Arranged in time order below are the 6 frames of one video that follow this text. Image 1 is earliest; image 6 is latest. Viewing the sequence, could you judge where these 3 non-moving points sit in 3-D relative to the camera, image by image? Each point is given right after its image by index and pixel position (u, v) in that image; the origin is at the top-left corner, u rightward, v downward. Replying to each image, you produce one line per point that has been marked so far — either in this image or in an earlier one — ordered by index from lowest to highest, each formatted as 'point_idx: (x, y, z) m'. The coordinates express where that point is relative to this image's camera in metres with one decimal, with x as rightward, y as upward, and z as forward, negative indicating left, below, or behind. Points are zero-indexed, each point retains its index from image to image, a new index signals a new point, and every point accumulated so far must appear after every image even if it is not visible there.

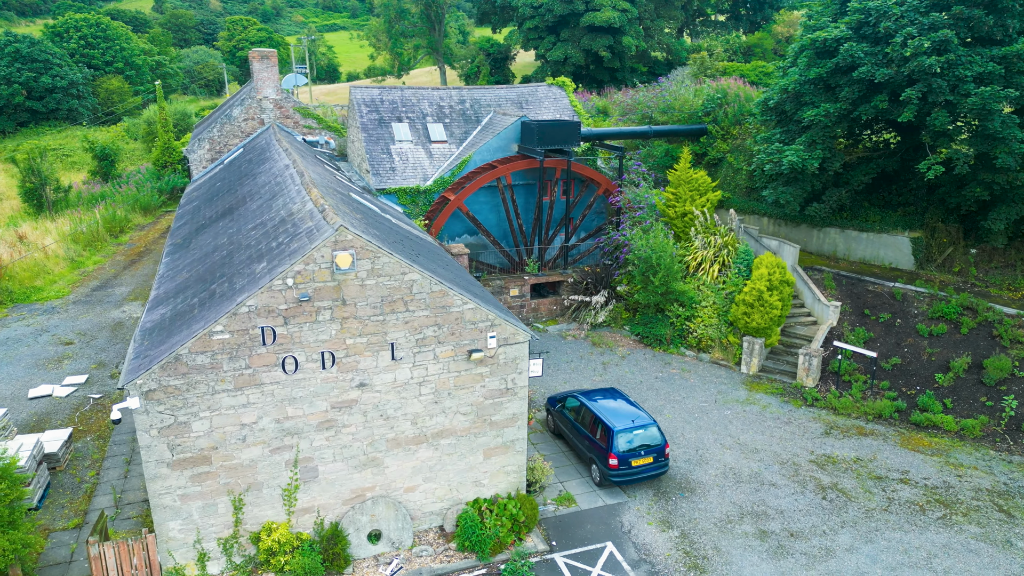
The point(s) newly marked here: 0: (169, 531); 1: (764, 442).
0: (-4.3, -3.0, +9.6) m
1: (+4.4, -2.7, +13.5) m
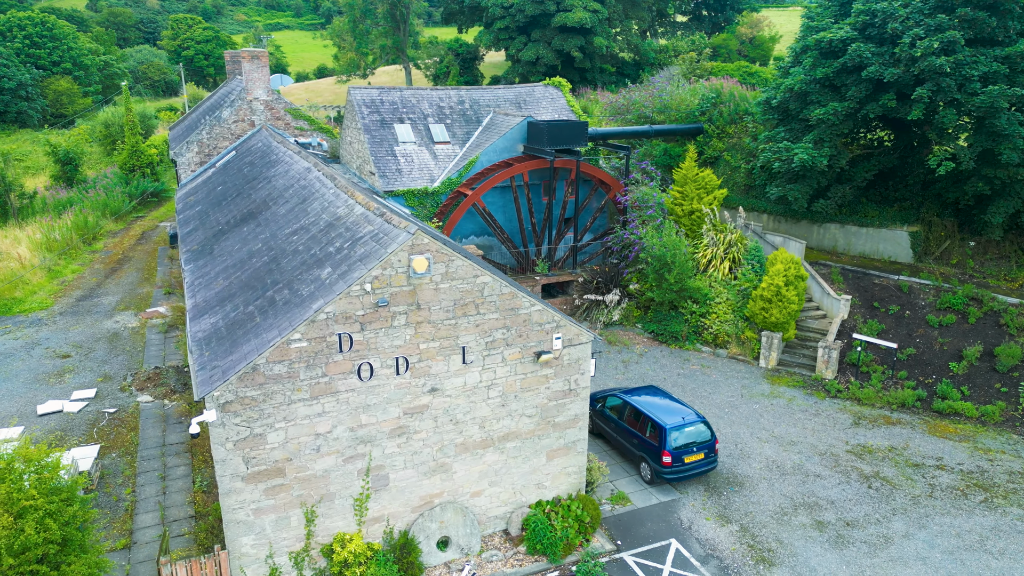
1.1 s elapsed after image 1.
0: (-3.3, -3.1, +9.3) m
1: (+5.1, -2.6, +13.7) m
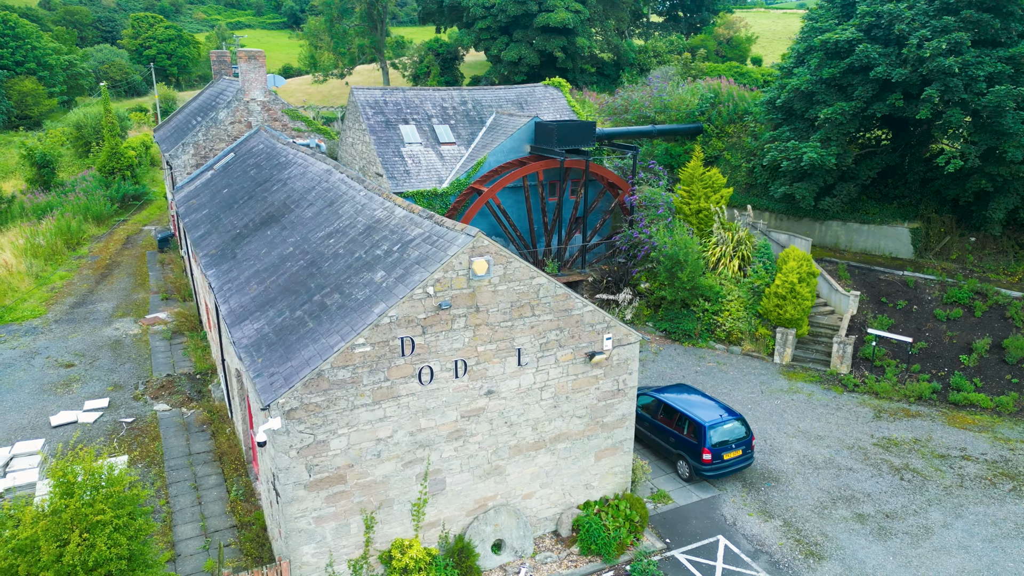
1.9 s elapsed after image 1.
0: (-2.5, -3.2, +9.1) m
1: (+5.7, -2.5, +14.0) m
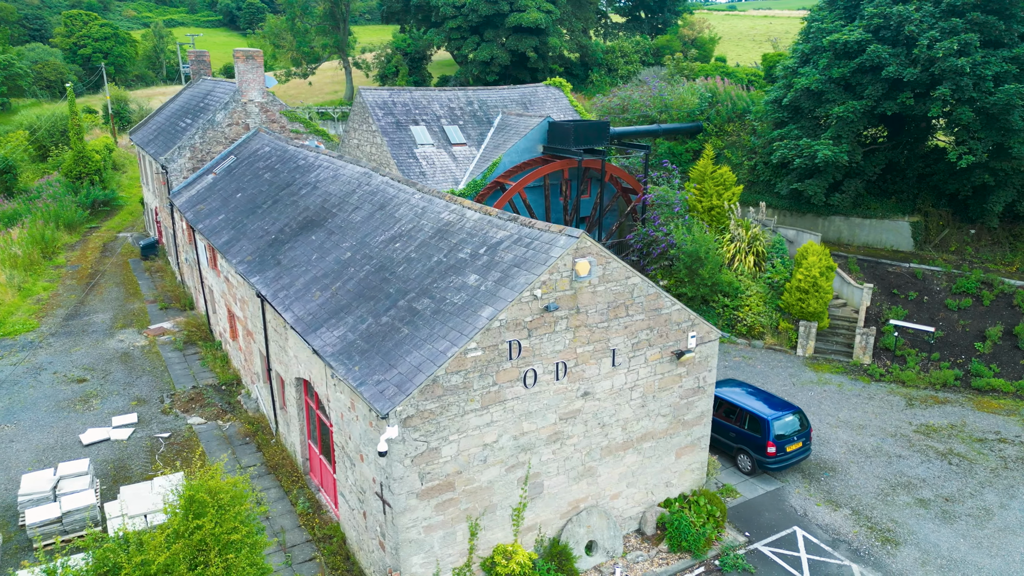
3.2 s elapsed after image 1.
0: (-1.2, -3.2, +8.9) m
1: (+6.6, -2.4, +14.4) m
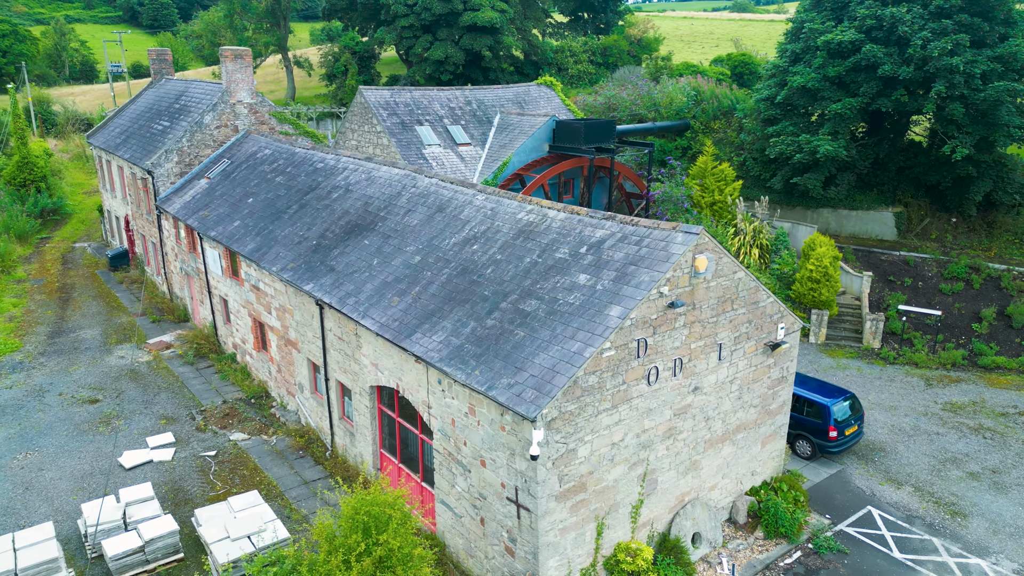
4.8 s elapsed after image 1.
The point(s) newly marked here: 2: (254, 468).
0: (+0.4, -3.2, +8.8) m
1: (+7.5, -2.2, +15.2) m
2: (-4.2, -2.9, +12.5) m
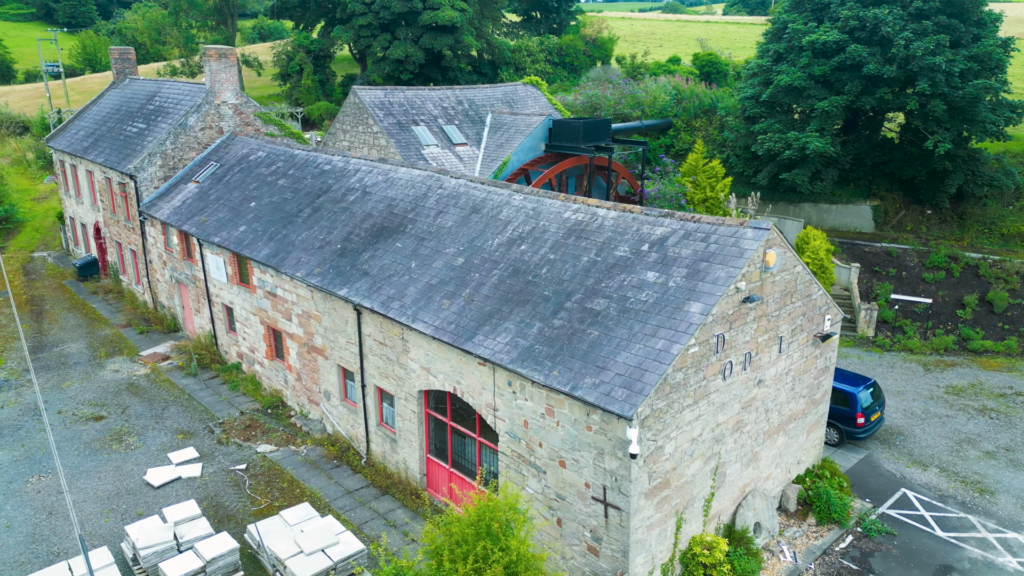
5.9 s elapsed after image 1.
0: (+1.5, -3.2, +8.9) m
1: (+7.9, -2.0, +15.8) m
2: (-3.5, -3.0, +12.1) m
